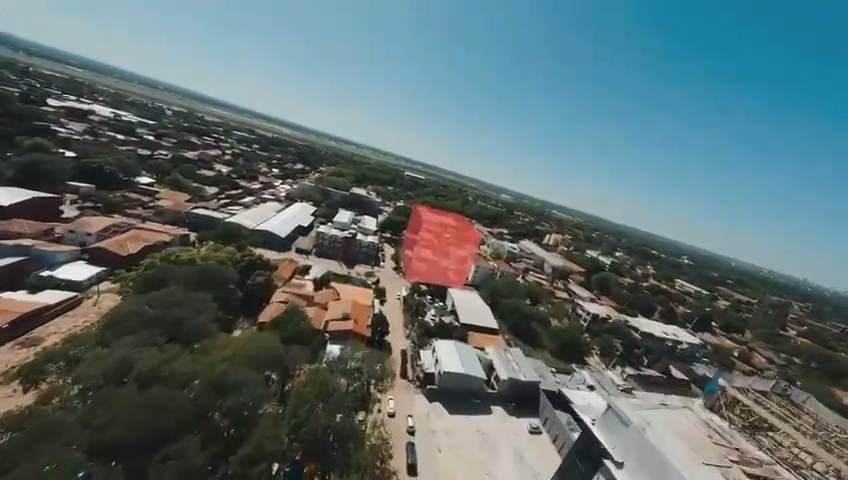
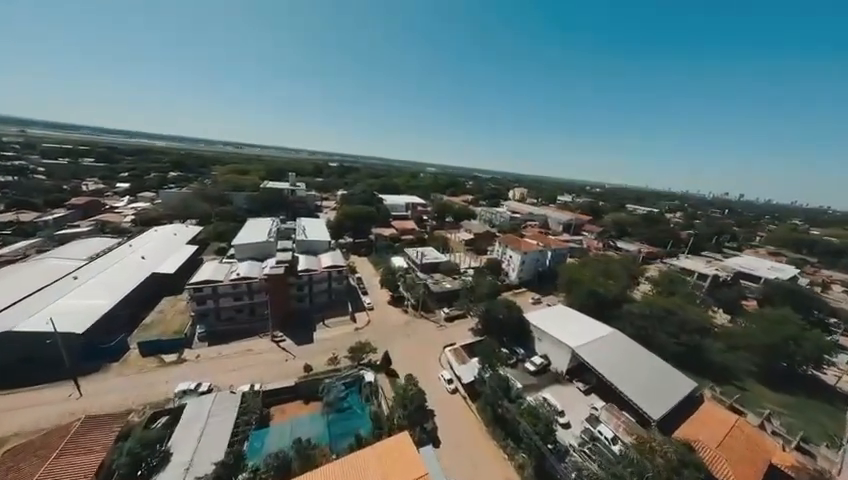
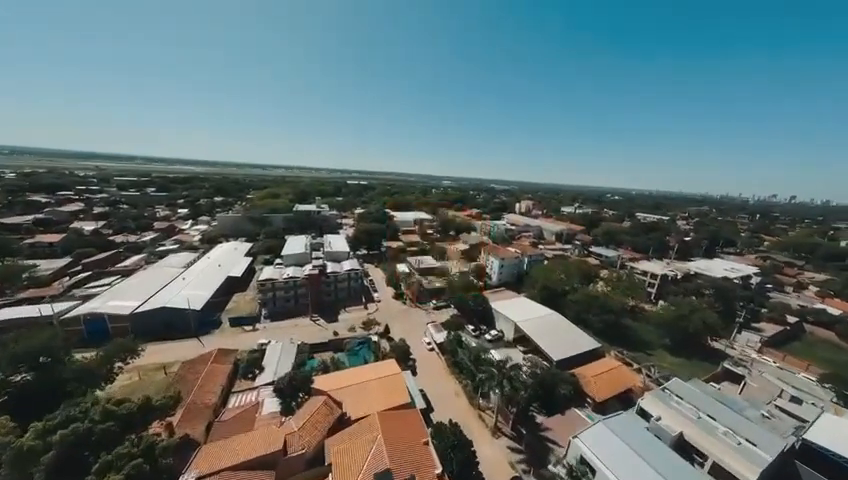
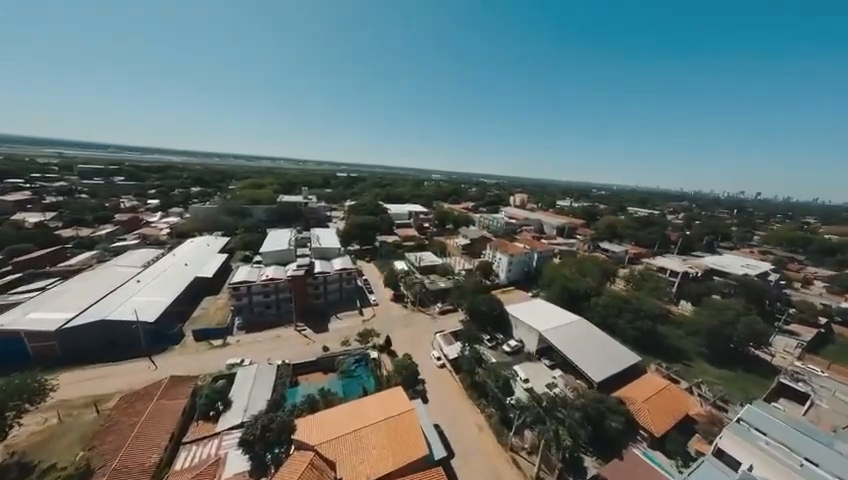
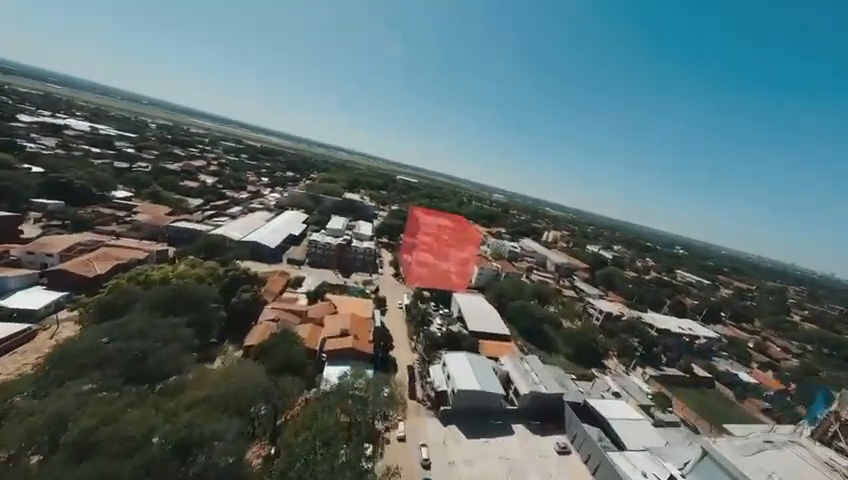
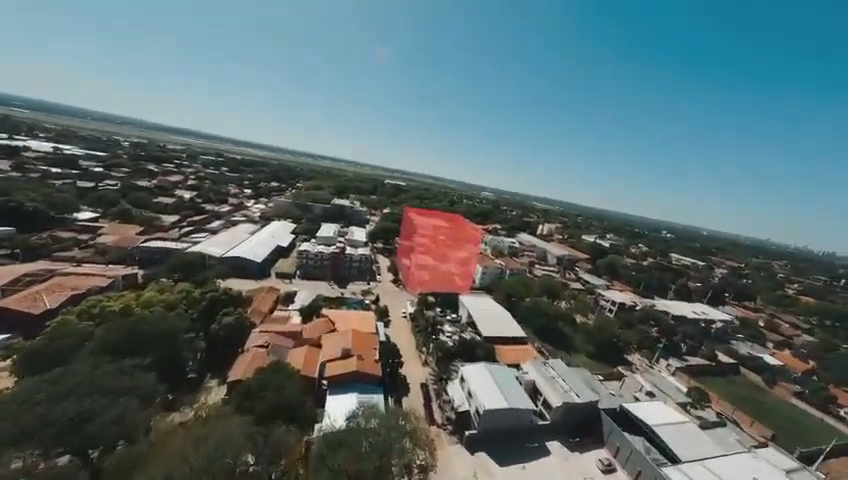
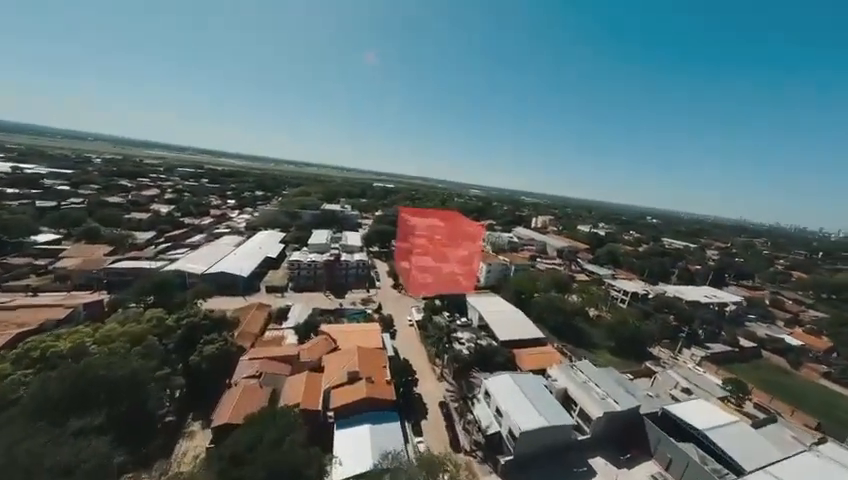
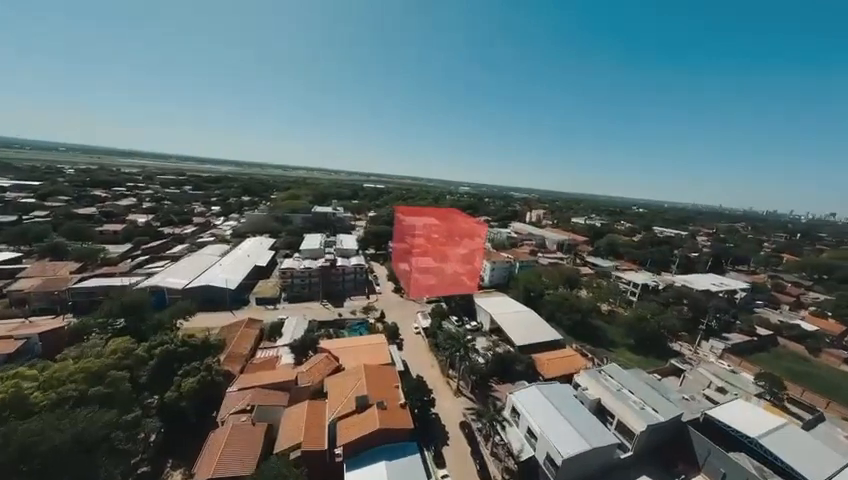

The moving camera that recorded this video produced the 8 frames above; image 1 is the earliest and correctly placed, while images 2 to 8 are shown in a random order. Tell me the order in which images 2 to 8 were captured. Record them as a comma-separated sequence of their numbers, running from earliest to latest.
5, 6, 7, 8, 3, 4, 2
